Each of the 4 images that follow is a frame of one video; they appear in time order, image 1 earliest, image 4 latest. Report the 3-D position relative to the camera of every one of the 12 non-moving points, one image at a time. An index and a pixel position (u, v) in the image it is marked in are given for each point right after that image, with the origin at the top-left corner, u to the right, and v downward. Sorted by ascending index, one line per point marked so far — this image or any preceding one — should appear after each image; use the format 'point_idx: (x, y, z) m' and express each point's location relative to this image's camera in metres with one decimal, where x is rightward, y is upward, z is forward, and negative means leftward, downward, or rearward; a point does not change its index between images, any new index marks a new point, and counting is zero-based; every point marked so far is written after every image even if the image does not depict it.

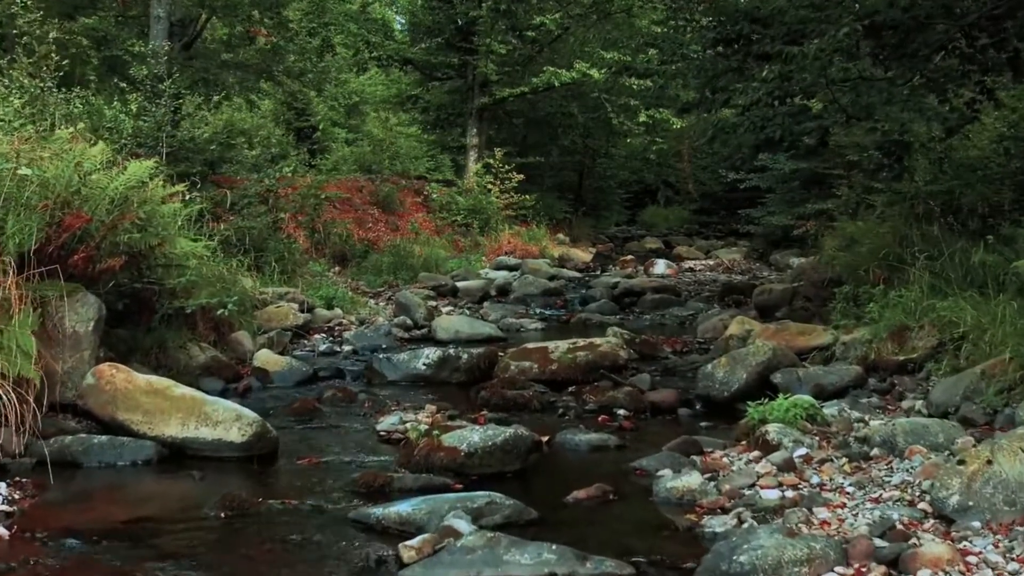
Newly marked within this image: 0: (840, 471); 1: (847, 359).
0: (+1.8, -1.0, +4.6) m
1: (+3.2, -0.7, +7.9) m
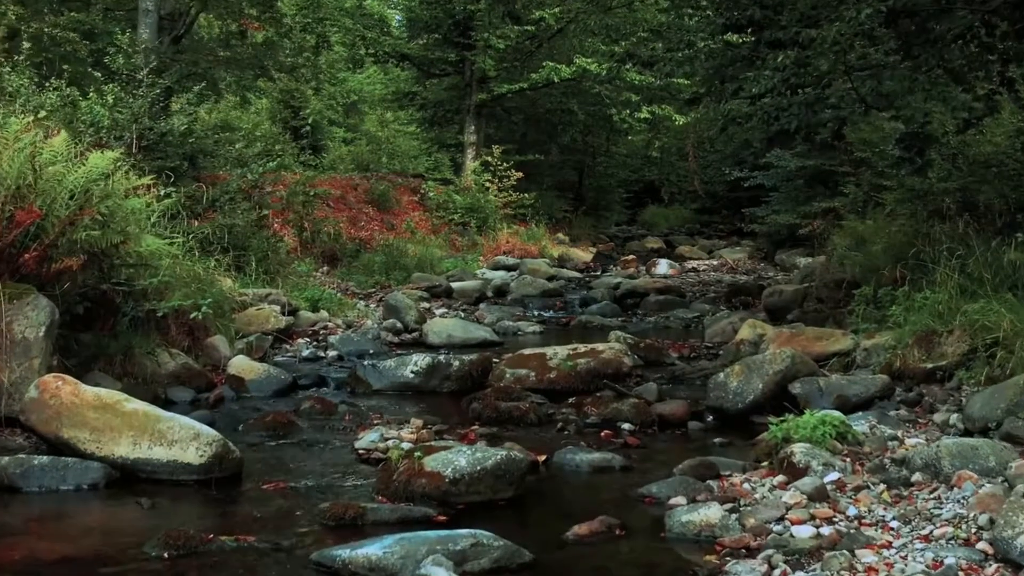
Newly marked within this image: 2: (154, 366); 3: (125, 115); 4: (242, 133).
0: (+1.8, -1.0, +4.1) m
1: (+3.1, -0.7, +7.4) m
2: (-3.1, -0.7, +7.2) m
3: (-4.6, +2.1, +10.0) m
4: (-4.6, +2.6, +14.4) m
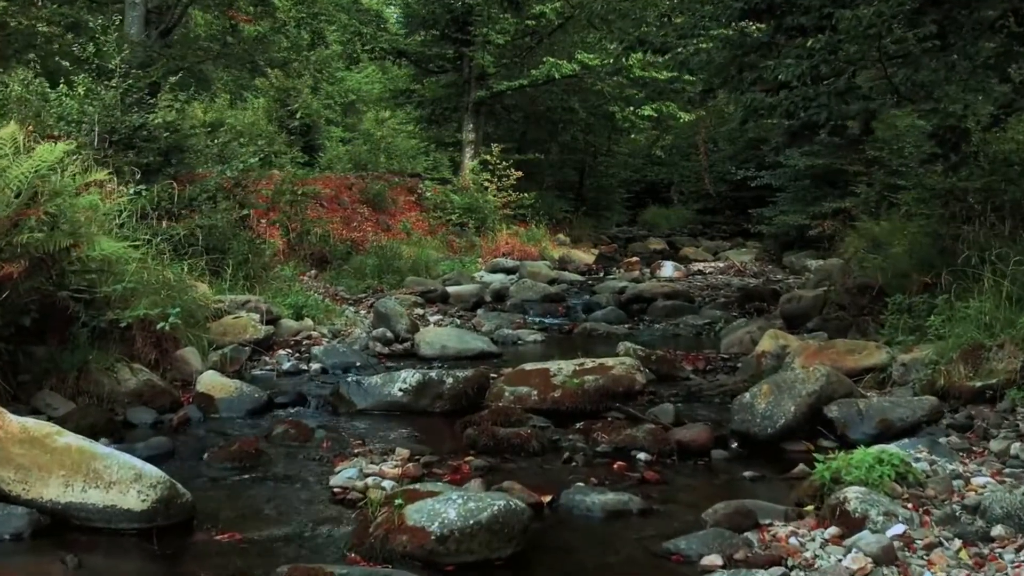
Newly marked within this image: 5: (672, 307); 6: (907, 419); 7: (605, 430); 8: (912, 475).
0: (+1.8, -1.1, +3.3) m
1: (+3.1, -0.8, +6.6) m
2: (-3.1, -0.7, +6.5) m
3: (-4.6, +2.0, +9.3) m
4: (-4.6, +2.6, +13.6) m
5: (+2.3, -0.3, +11.9) m
6: (+2.6, -0.9, +5.6) m
7: (+0.6, -0.9, +5.6) m
8: (+2.0, -0.9, +4.2) m
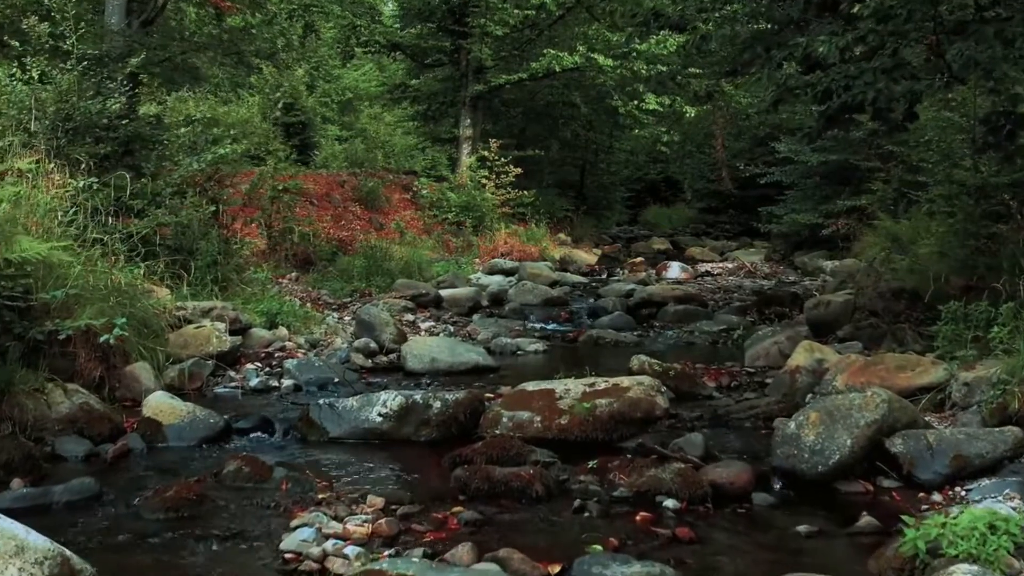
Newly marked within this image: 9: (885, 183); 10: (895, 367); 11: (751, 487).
0: (+1.8, -1.1, +2.4) m
1: (+3.1, -0.8, +5.7) m
2: (-3.1, -0.8, +5.5) m
3: (-4.6, +1.9, +8.3) m
4: (-4.6, +2.5, +12.7) m
5: (+2.3, -0.3, +11.0) m
6: (+2.6, -0.9, +4.6) m
7: (+0.6, -1.0, +4.6) m
8: (+2.0, -1.0, +3.2) m
9: (+6.3, +1.7, +13.9) m
10: (+2.9, -0.6, +6.3) m
11: (+1.3, -1.1, +4.5) m
